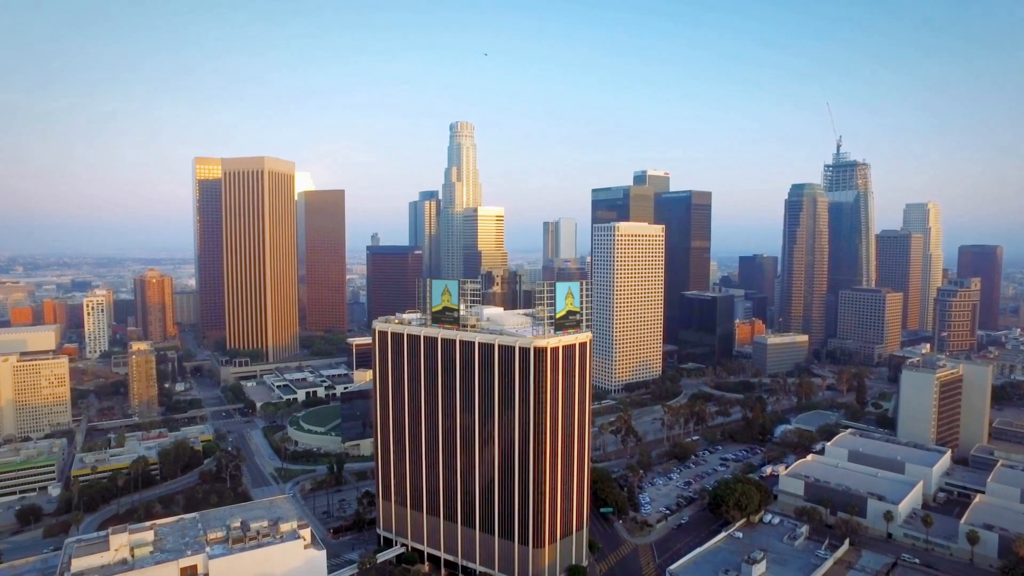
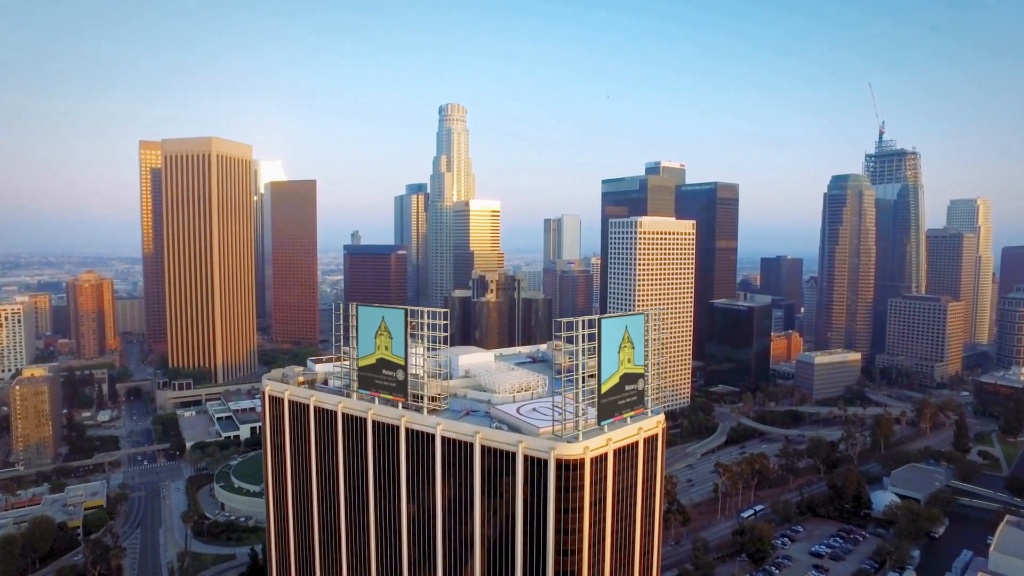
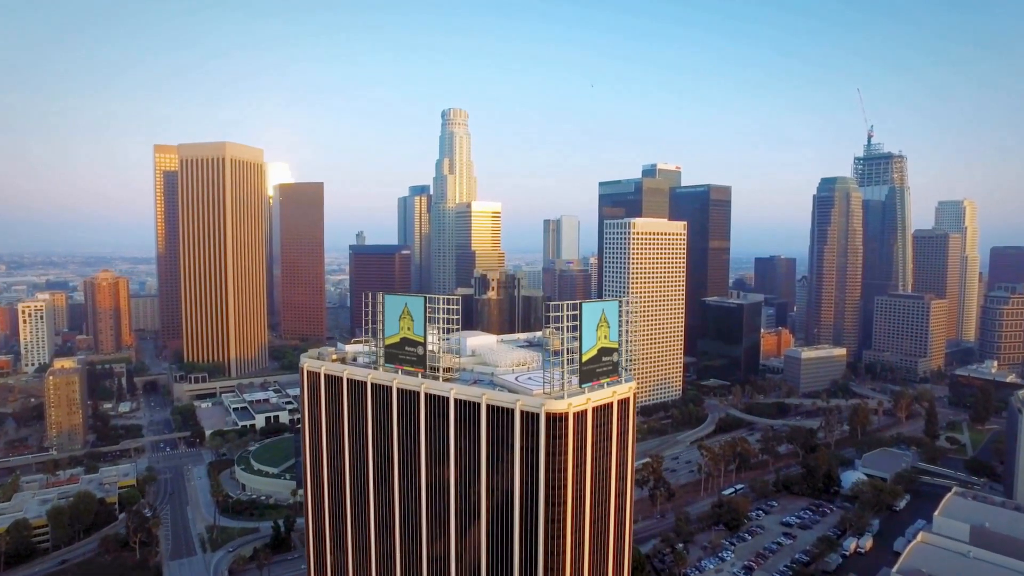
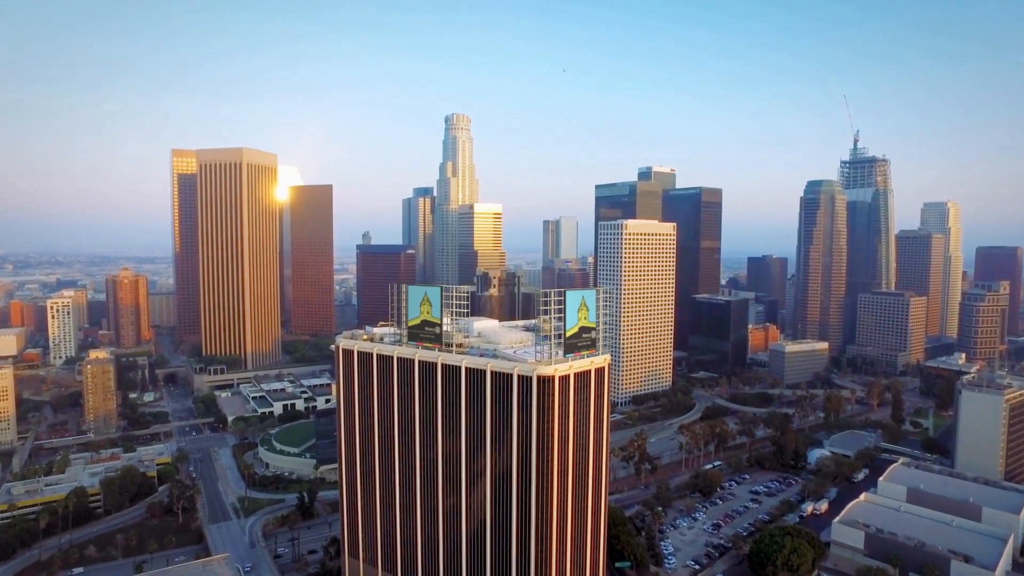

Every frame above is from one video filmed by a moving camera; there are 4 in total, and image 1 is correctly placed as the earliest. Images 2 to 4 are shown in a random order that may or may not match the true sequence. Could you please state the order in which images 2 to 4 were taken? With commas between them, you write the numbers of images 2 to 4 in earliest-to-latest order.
4, 3, 2
